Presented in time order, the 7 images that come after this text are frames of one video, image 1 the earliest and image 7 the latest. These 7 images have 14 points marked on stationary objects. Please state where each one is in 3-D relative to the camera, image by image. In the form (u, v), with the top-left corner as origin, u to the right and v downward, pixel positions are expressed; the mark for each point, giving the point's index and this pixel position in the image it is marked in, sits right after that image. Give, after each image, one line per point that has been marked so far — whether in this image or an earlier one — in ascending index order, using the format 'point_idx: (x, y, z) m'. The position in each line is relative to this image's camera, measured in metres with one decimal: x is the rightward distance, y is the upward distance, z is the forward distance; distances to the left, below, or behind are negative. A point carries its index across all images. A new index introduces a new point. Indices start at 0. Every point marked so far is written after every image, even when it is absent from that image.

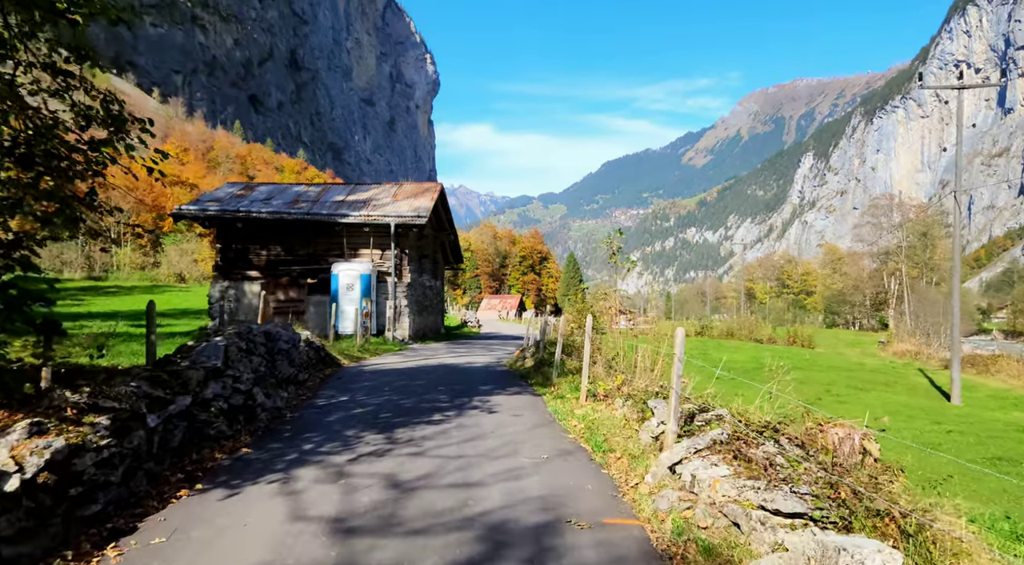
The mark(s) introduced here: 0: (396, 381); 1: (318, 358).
0: (-2.2, -1.9, +12.3) m
1: (-4.0, -1.6, +13.4) m
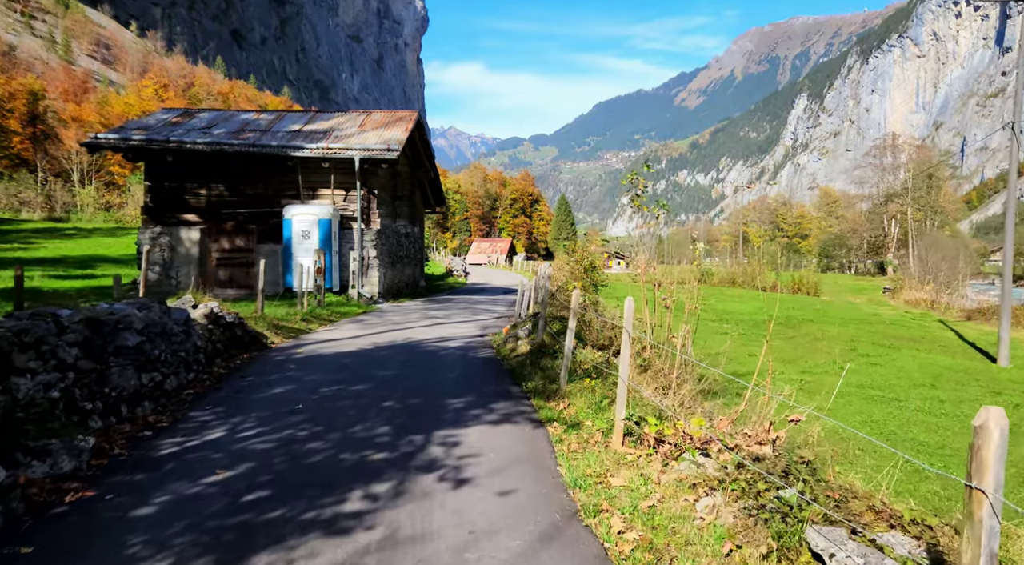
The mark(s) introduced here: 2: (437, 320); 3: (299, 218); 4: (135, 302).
0: (-2.3, -1.3, +8.3) m
1: (-4.2, -0.9, +9.3) m
2: (-2.0, -1.0, +17.2) m
3: (-6.4, +2.0, +19.6) m
4: (-4.3, -0.2, +7.3) m
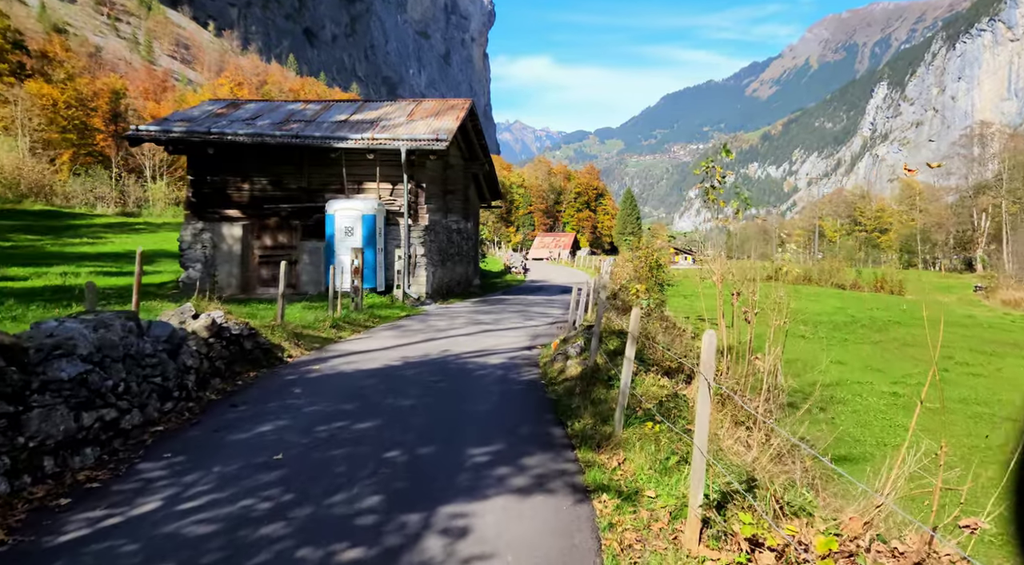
0: (-1.9, -1.4, +6.8) m
1: (-3.7, -1.1, +8.0) m
2: (-0.7, -1.0, +15.6) m
3: (-4.9, +2.0, +18.4) m
4: (-3.9, -0.3, +6.0) m
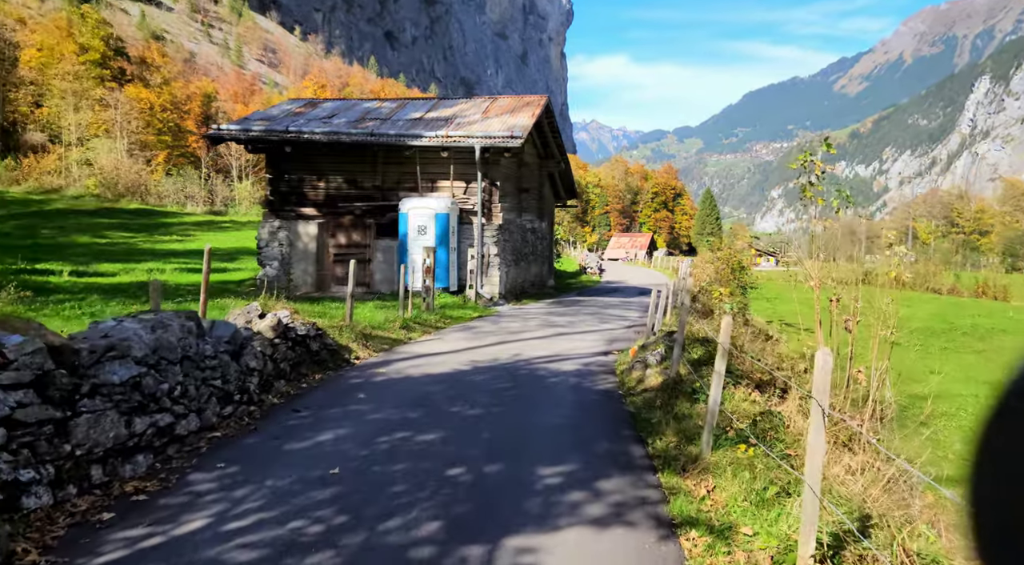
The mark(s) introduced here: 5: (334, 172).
0: (-1.2, -1.5, +6.4) m
1: (-2.8, -1.0, +7.8) m
2: (+1.0, -1.1, +15.0) m
3: (-2.7, +2.0, +18.2) m
4: (-3.2, -0.3, +5.8) m
5: (-5.4, +3.4, +19.5) m
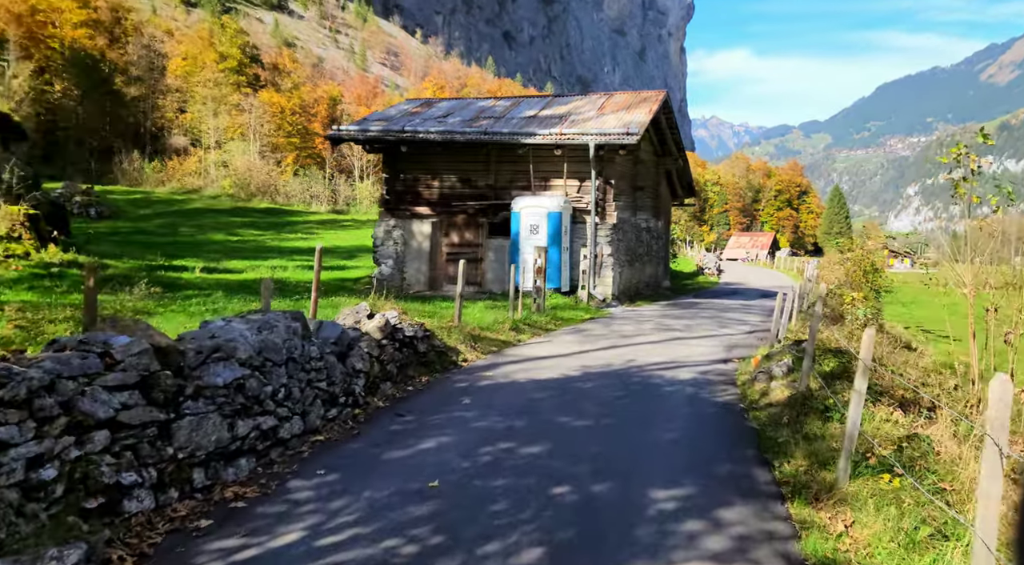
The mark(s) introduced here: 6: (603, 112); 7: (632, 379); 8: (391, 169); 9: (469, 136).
0: (-0.1, -1.5, +6.0) m
1: (-1.5, -1.0, +7.6) m
2: (+3.5, -1.2, +14.1) m
3: (+0.5, +2.0, +17.9) m
4: (-2.3, -0.3, +5.8) m
5: (-2.0, +3.4, +19.7) m
6: (+2.8, +5.3, +19.8) m
7: (+1.7, -1.4, +9.1) m
8: (-3.7, +3.5, +20.3) m
9: (-1.2, +4.2, +18.3) m
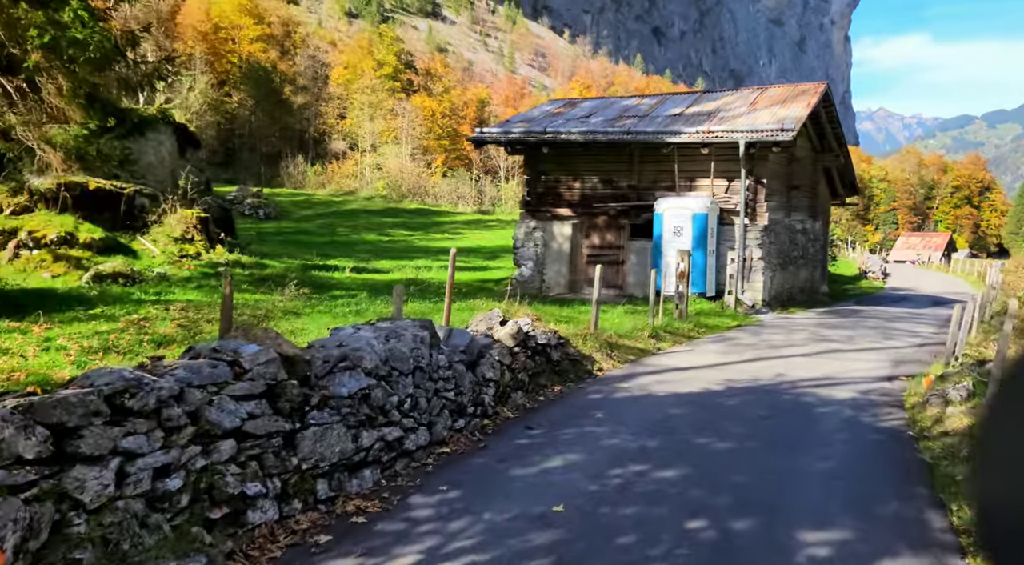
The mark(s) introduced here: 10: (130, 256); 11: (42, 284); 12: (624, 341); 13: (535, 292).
0: (+1.0, -1.6, +5.6) m
1: (+0.1, -1.1, +7.5) m
2: (+6.4, -1.4, +12.8) m
3: (+4.3, +1.9, +17.1) m
4: (-1.1, -0.4, +5.8) m
5: (+2.4, +3.3, +19.4) m
6: (+7.1, +5.0, +18.4) m
7: (+3.5, -1.5, +8.3) m
8: (+0.7, +3.5, +20.3) m
9: (+2.8, +4.0, +17.8) m
10: (-7.1, +0.5, +11.9) m
11: (-6.9, -0.1, +9.3) m
12: (+1.9, -1.0, +11.2) m
13: (+0.7, -0.3, +18.8) m
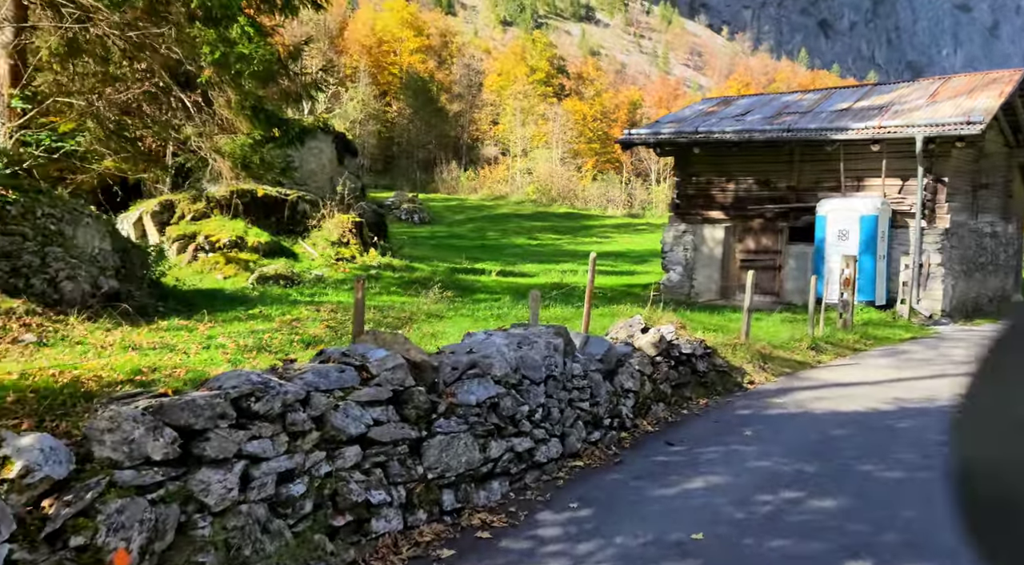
0: (+2.1, -1.7, +5.1) m
1: (+1.7, -1.2, +7.1) m
2: (+8.9, -1.6, +10.8) m
3: (+7.9, +1.7, +15.6) m
4: (+0.2, -0.4, +5.7) m
5: (+6.5, +3.2, +18.2) m
6: (+11.0, +4.8, +16.2) m
7: (+5.1, -1.7, +7.1) m
8: (+5.2, +3.4, +19.5) m
9: (+6.6, +3.9, +16.6) m
10: (-4.4, +0.5, +13.0) m
11: (-4.8, 0.0, +10.4) m
12: (+4.3, -1.1, +10.3) m
13: (+4.7, -0.4, +18.0) m
